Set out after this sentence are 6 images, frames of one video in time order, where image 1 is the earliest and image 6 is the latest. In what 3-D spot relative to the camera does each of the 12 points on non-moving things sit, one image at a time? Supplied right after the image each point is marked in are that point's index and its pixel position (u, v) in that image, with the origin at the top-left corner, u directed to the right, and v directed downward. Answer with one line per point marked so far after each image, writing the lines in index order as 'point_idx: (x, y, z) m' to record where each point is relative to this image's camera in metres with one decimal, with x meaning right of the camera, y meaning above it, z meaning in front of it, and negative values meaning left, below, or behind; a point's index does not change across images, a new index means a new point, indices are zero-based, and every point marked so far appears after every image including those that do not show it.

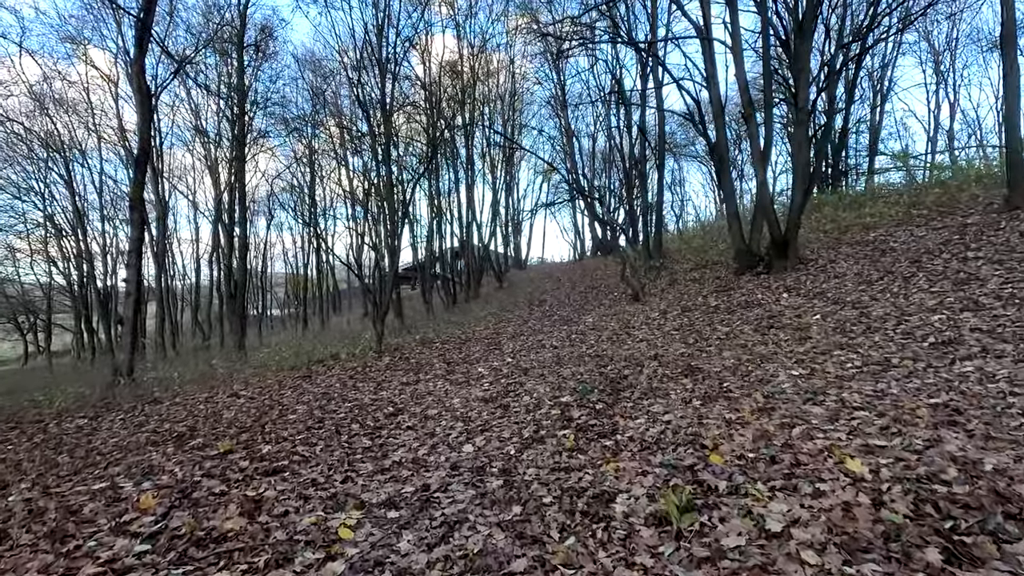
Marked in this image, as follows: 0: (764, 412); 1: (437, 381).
0: (+2.4, -1.2, +5.0) m
1: (-1.3, -1.6, +9.3) m
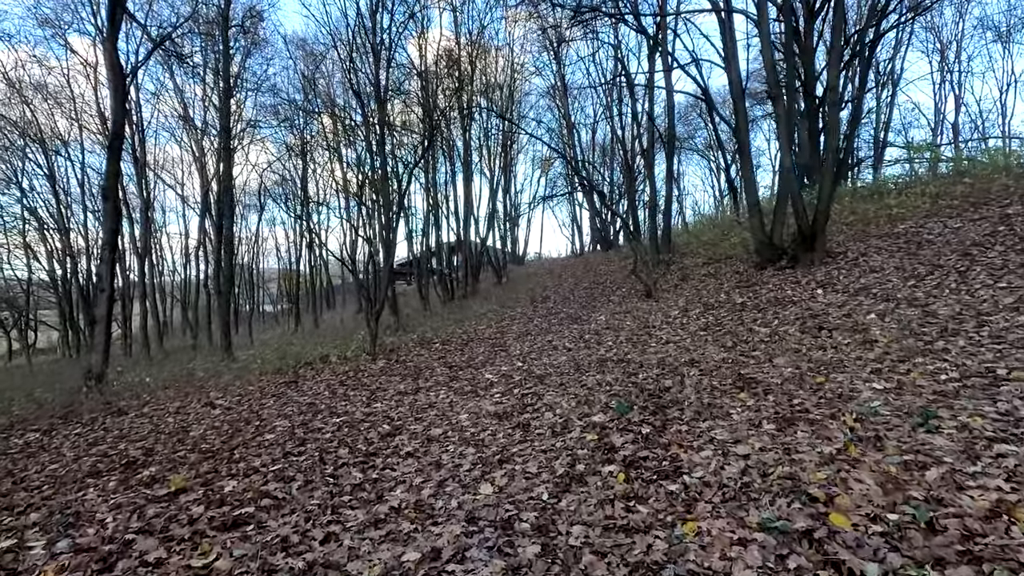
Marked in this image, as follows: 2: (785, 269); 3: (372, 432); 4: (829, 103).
0: (+2.6, -1.1, +3.9) m
1: (-1.1, -1.6, +8.1) m
2: (+7.3, +0.5, +14.1) m
3: (-1.6, -1.7, +6.1) m
4: (+8.0, +4.7, +13.3) m
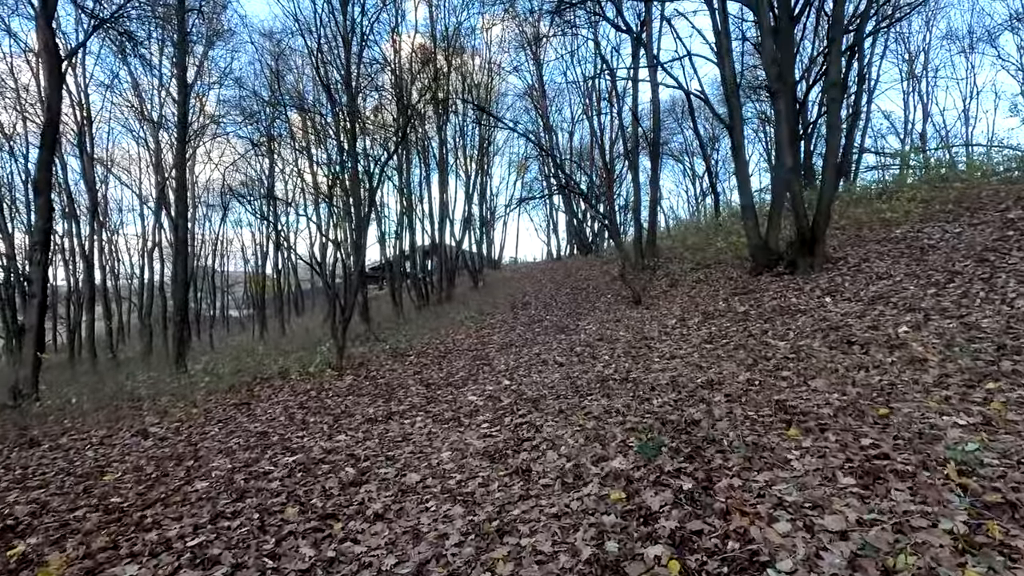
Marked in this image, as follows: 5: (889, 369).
0: (+2.7, -1.2, +2.9) m
1: (-1.2, -1.7, +6.9) m
2: (+6.8, +0.3, +13.3) m
3: (-1.7, -1.8, +4.9) m
4: (+7.6, +4.5, +12.6) m
5: (+4.1, -0.9, +5.8) m
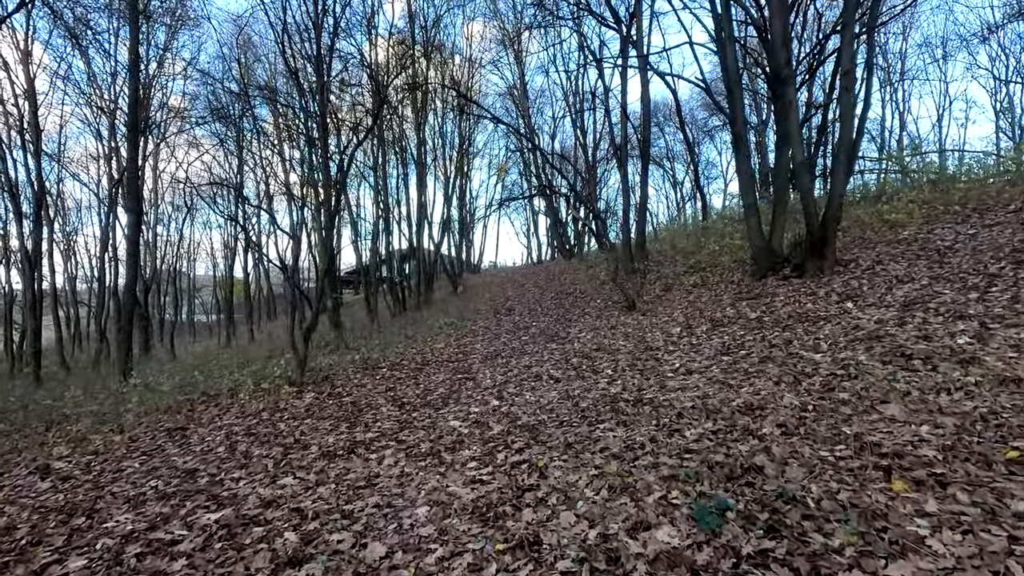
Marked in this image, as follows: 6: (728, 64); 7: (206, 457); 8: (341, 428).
0: (+2.8, -1.2, +1.7) m
1: (-1.3, -1.7, +5.6) m
2: (+6.5, +0.2, +12.3) m
3: (-1.7, -1.8, +3.5) m
4: (+7.3, +4.4, +11.7) m
5: (+4.1, -0.9, +4.6) m
6: (+5.4, +5.7, +13.3) m
7: (-3.6, -2.0, +6.2) m
8: (-2.2, -1.8, +6.8) m
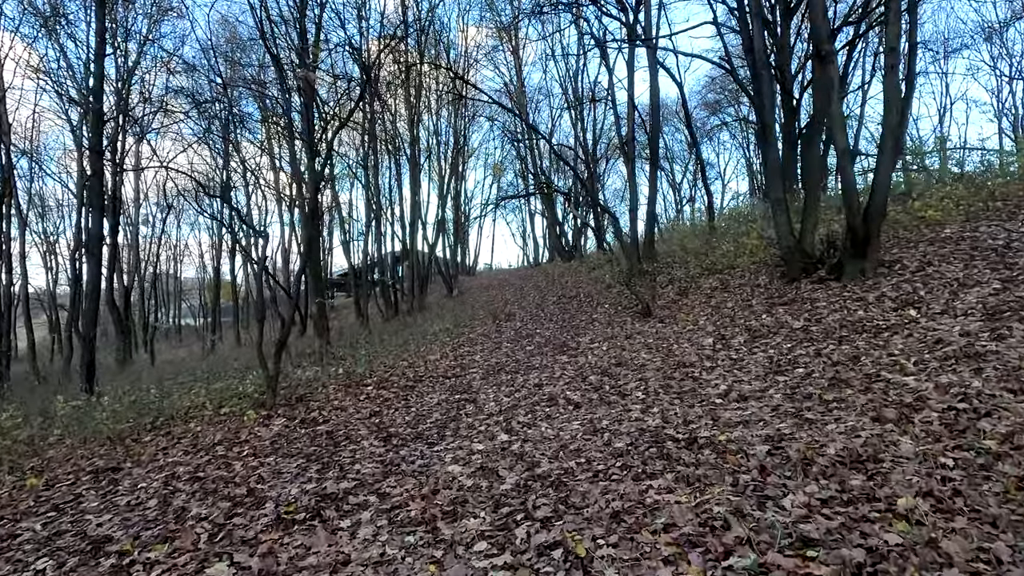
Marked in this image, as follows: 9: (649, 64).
0: (+2.9, -1.3, +0.3) m
1: (-1.2, -1.8, +4.2) m
2: (+6.5, +0.1, +11.0) m
3: (-1.5, -1.8, +2.1) m
4: (+7.3, +4.3, +10.4) m
5: (+4.2, -1.0, +3.3) m
6: (+5.5, +5.6, +12.0) m
7: (-3.4, -2.0, +4.7) m
8: (-2.1, -1.9, +5.4) m
9: (+5.0, +8.3, +19.4) m
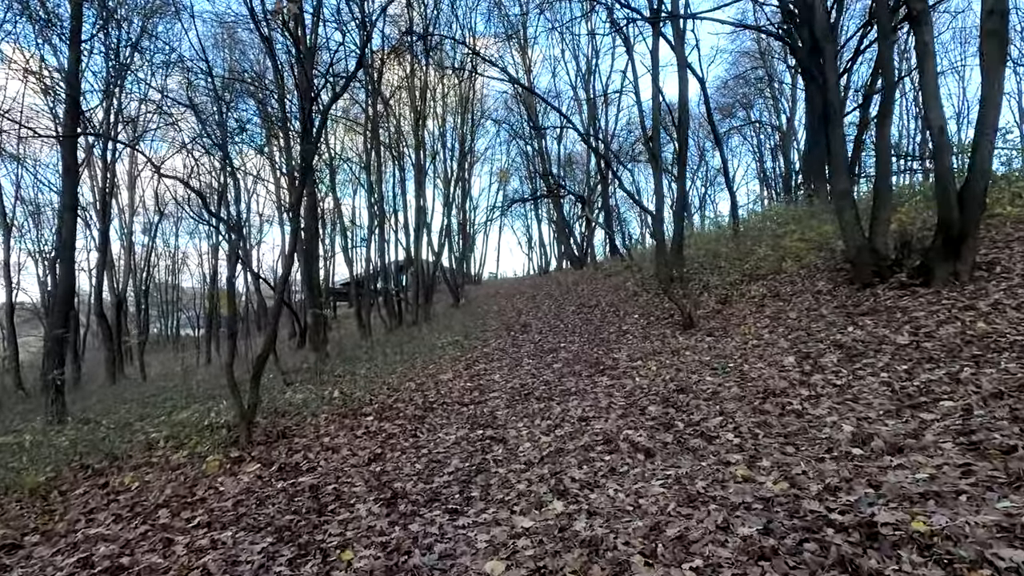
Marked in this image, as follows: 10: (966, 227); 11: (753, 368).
0: (+3.4, -1.2, -1.4) m
1: (-0.7, -1.8, +2.4) m
2: (+7.0, 0.0, +9.3) m
3: (-1.1, -1.8, +0.4) m
4: (+7.8, +4.2, +8.8) m
5: (+4.6, -0.9, +1.6) m
6: (+5.9, +5.4, +10.3) m
7: (-3.0, -2.1, +3.0) m
8: (-1.6, -1.9, +3.7) m
9: (+5.5, +8.0, +17.9) m
10: (+7.7, +1.1, +9.0) m
11: (+3.3, -1.1, +7.2) m
